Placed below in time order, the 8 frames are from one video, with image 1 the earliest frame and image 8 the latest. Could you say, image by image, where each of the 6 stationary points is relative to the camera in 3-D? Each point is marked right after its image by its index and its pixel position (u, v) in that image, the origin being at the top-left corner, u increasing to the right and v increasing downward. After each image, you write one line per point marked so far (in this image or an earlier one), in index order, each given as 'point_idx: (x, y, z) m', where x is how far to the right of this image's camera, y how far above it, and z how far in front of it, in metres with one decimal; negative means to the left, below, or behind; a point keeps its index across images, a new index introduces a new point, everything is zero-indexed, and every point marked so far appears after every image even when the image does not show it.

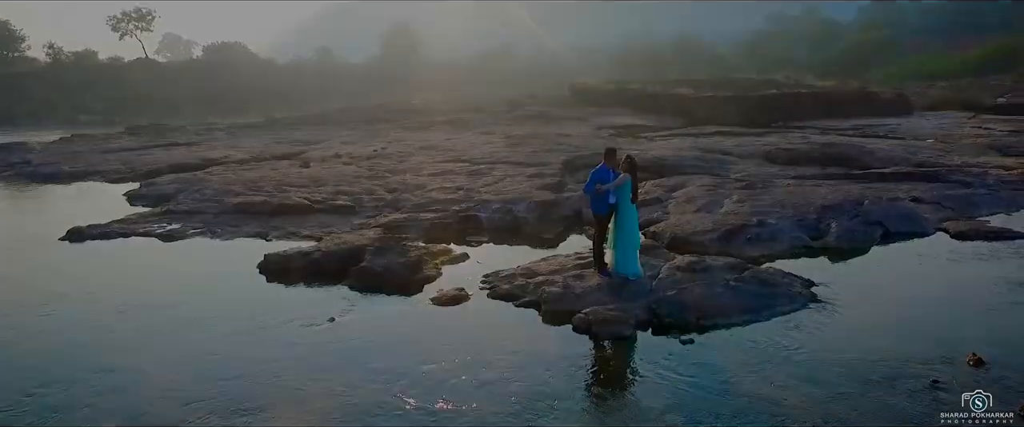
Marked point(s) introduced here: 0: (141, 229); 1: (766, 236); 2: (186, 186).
0: (-8.7, -0.4, +14.4) m
1: (+4.8, -0.4, +11.7) m
2: (-10.0, +0.8, +18.8) m
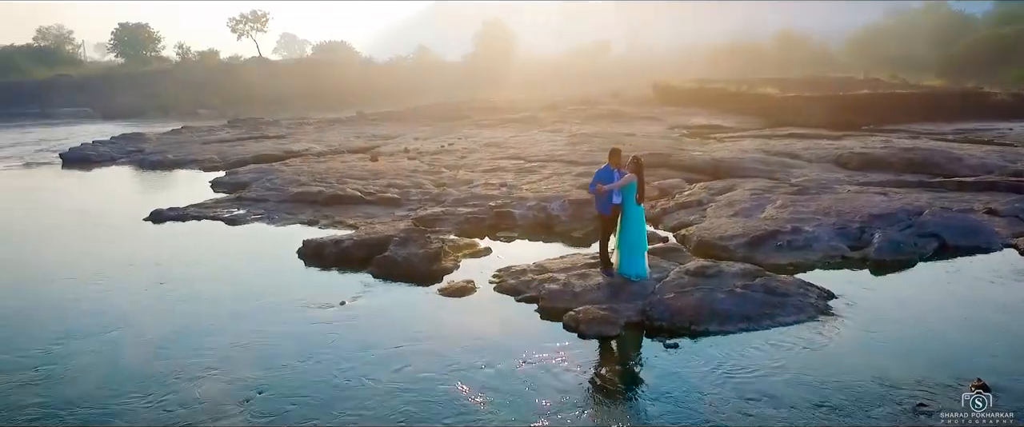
0: (-7.8, 0.0, +15.9) m
1: (+5.2, -0.6, +11.1) m
2: (-8.4, +1.3, +20.4) m
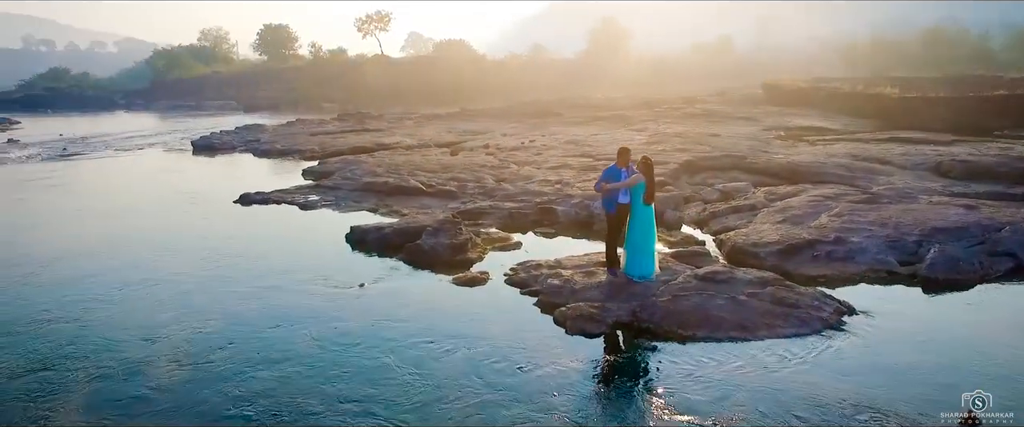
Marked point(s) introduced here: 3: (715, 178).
0: (-6.3, +0.4, +17.4) m
1: (+5.5, -0.7, +10.4) m
2: (-6.0, +1.7, +22.0) m
3: (+6.0, +1.1, +18.0) m
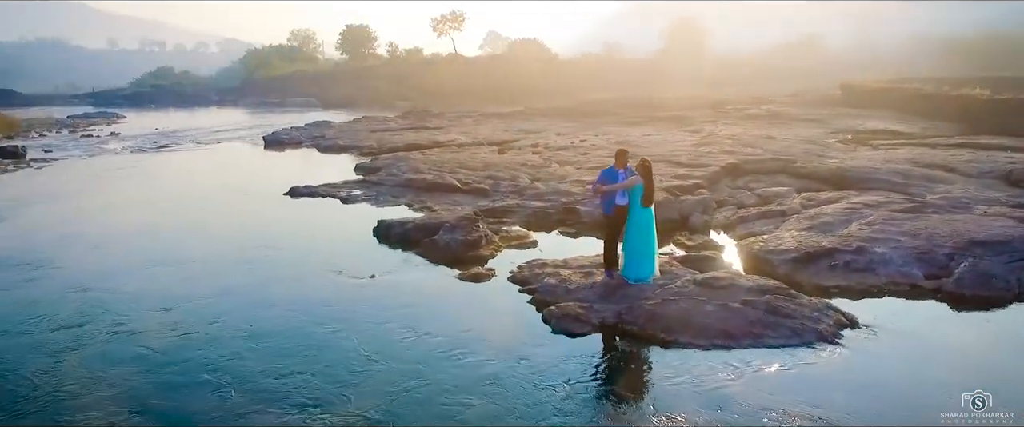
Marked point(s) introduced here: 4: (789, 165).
0: (-5.3, +0.7, +18.3) m
1: (+5.6, -0.8, +9.9) m
2: (-4.4, +1.9, +22.8) m
3: (+7.0, +0.9, +17.4) m
4: (+8.1, +1.5, +18.0) m
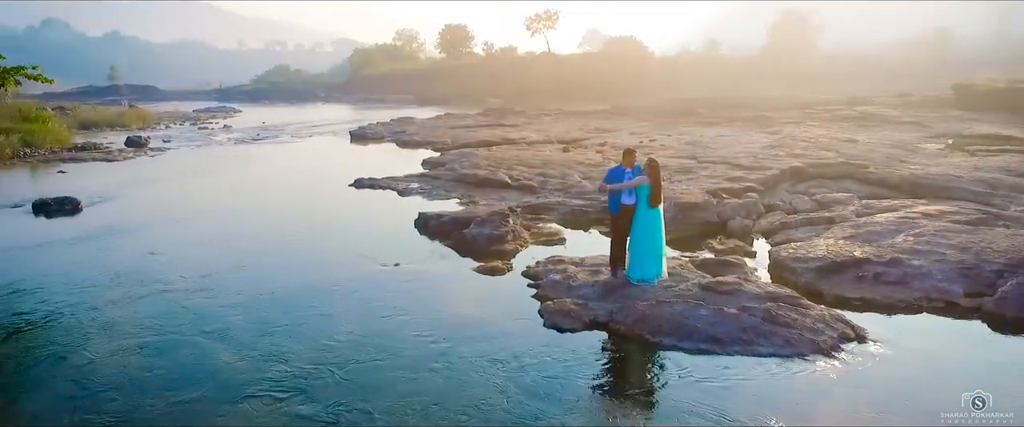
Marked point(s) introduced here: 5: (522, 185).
0: (-3.7, +0.9, +19.2) m
1: (+5.7, -1.0, +9.3) m
2: (-2.1, +2.1, +23.5) m
3: (+8.3, +0.7, +16.5) m
4: (+9.6, +1.2, +16.8) m
5: (+0.3, +0.8, +17.3) m
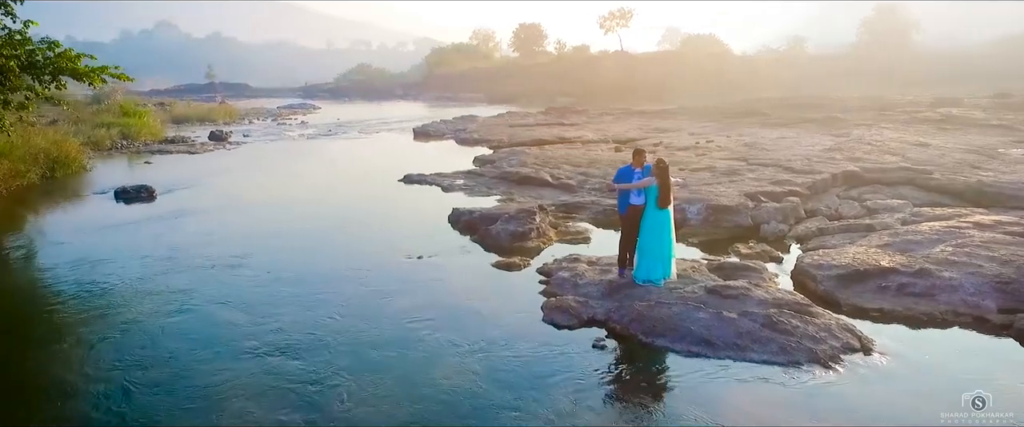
0: (-2.3, +1.1, +19.8) m
1: (+5.8, -1.1, +8.8) m
2: (-0.1, +2.3, +23.8) m
3: (+9.2, +0.6, +15.6) m
4: (+10.6, +1.0, +15.8) m
5: (+1.4, +0.8, +17.4) m
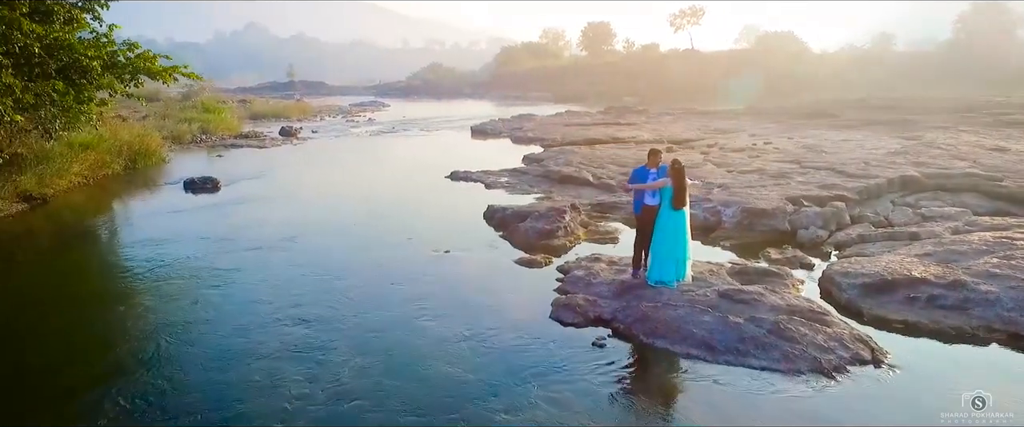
0: (-0.9, +1.2, +20.1) m
1: (+5.9, -1.2, +8.3) m
2: (+1.7, +2.3, +23.9) m
3: (+10.1, +0.4, +14.7) m
4: (+11.5, +0.8, +14.8) m
5: (+2.5, +0.9, +17.3) m
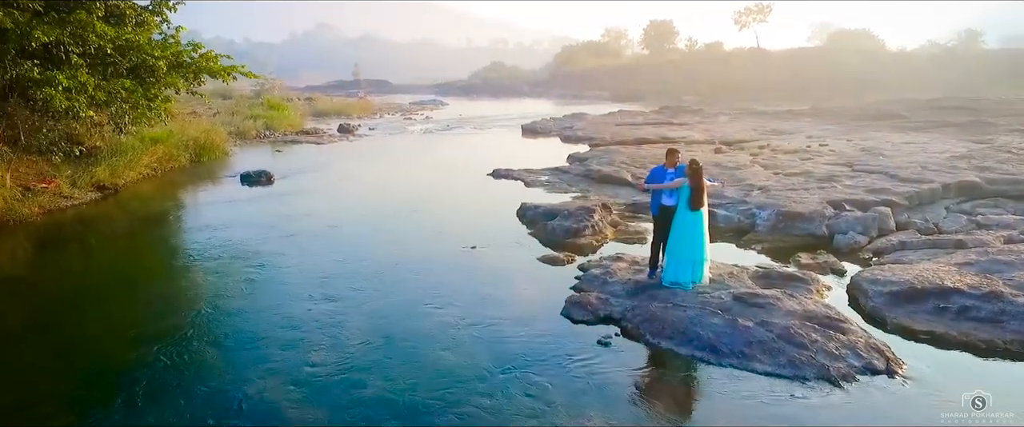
0: (+0.4, +1.2, +20.3) m
1: (+6.0, -1.3, +7.9) m
2: (+3.5, +2.3, +23.8) m
3: (+10.9, +0.2, +13.8) m
4: (+12.2, +0.6, +13.8) m
5: (+3.6, +0.8, +17.2) m
